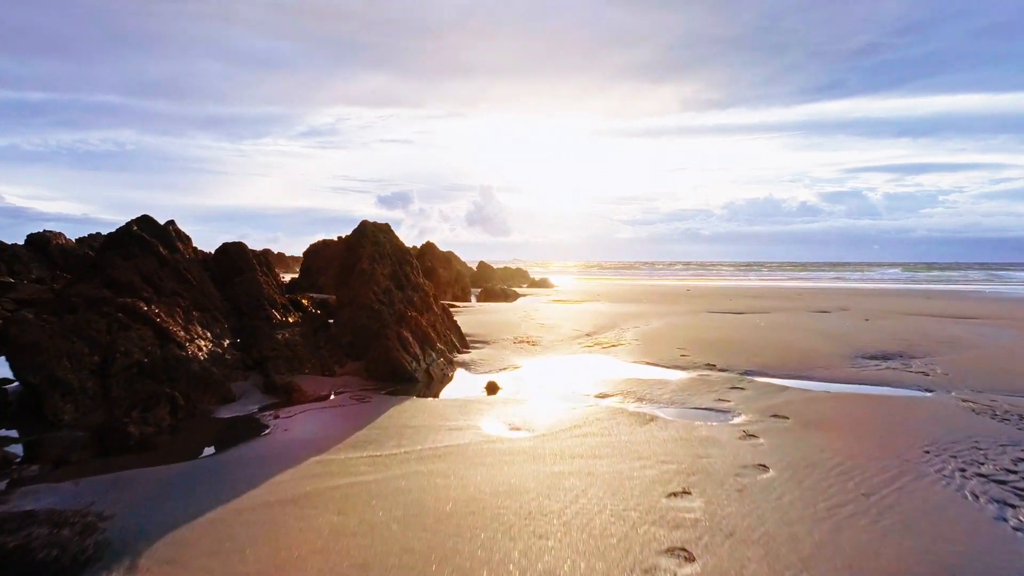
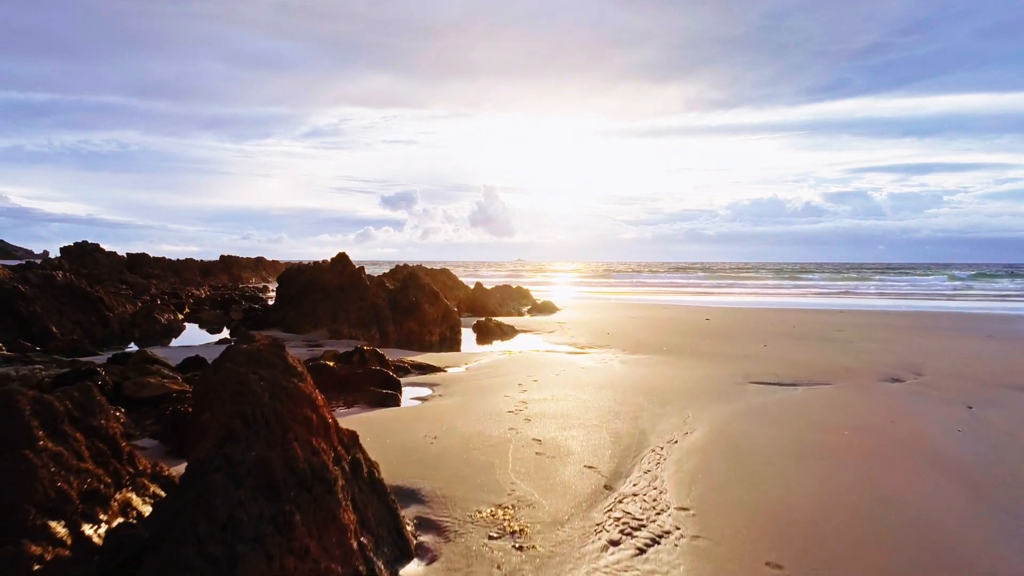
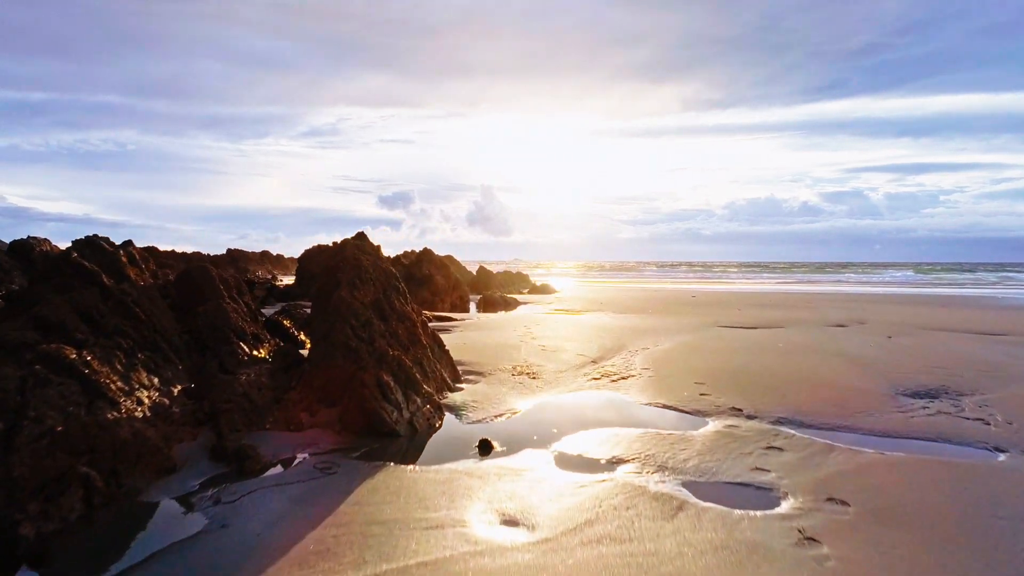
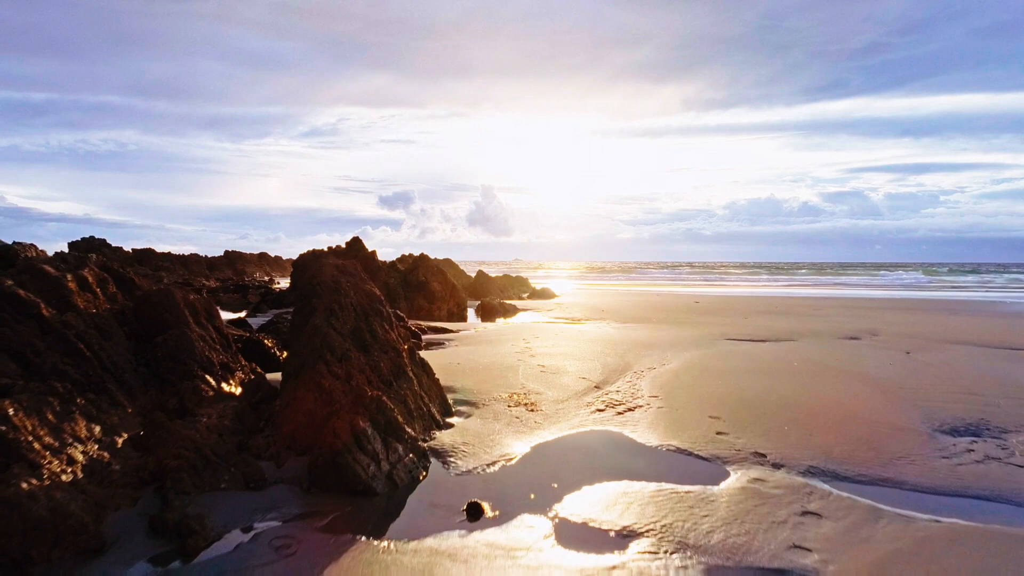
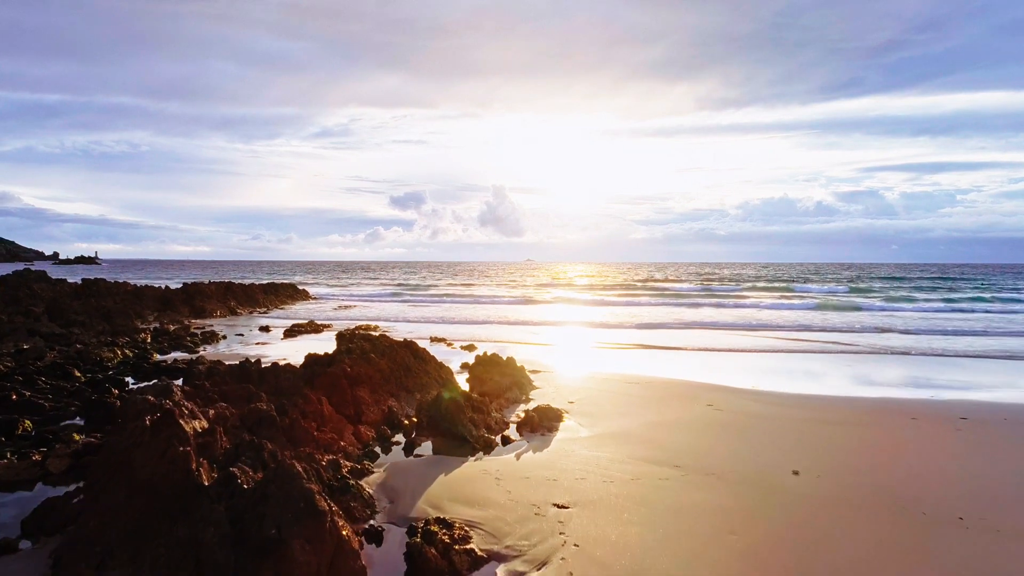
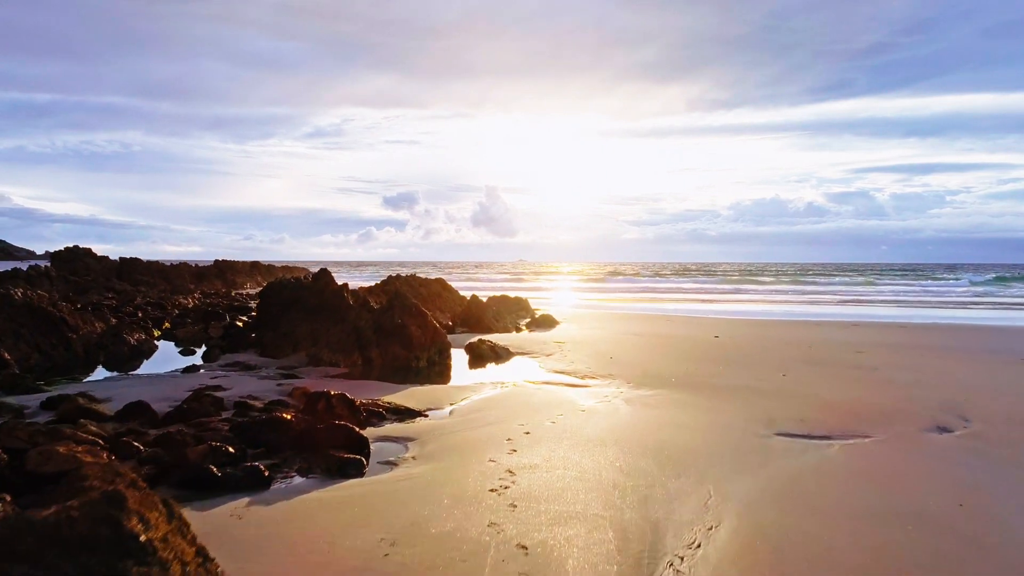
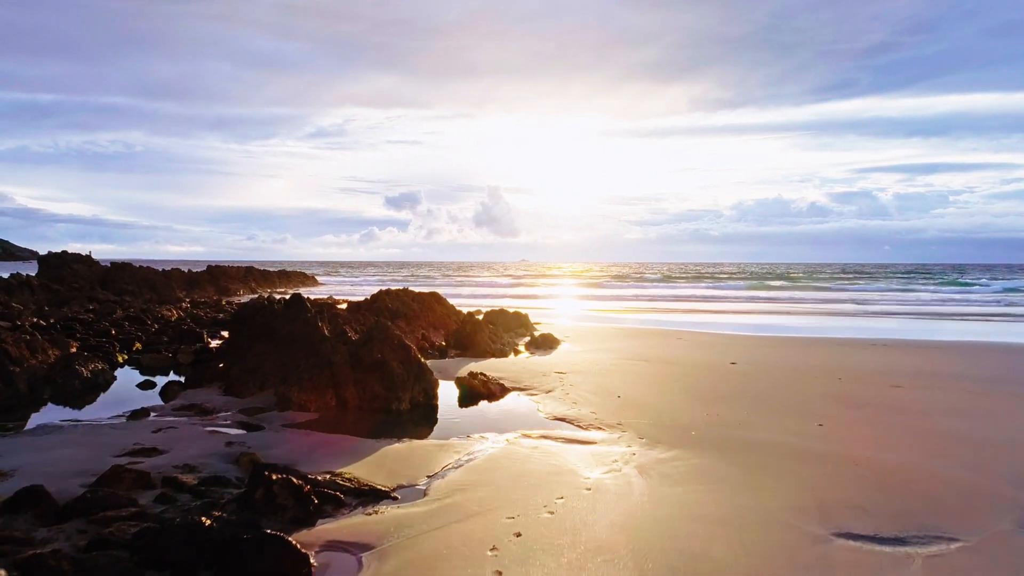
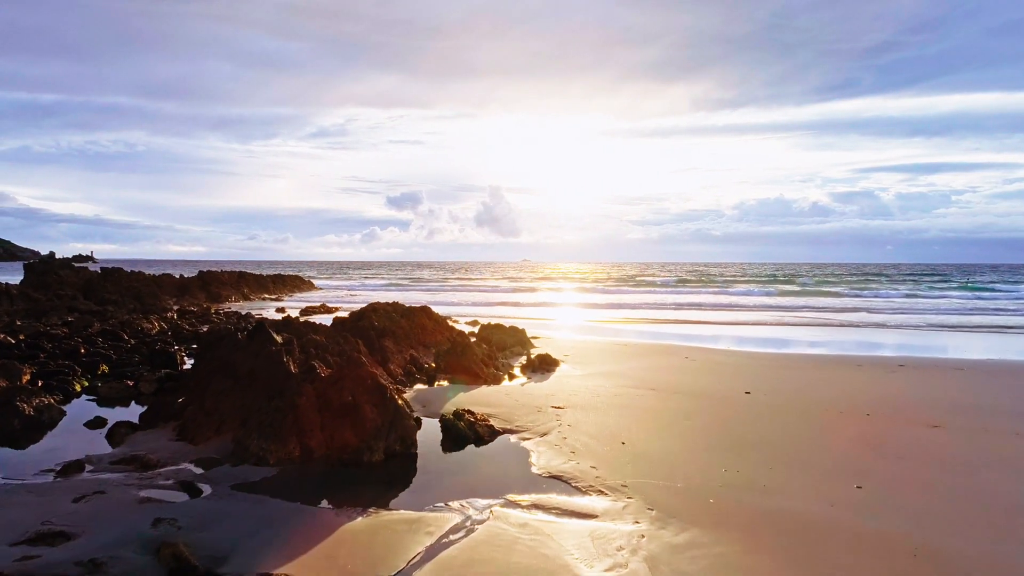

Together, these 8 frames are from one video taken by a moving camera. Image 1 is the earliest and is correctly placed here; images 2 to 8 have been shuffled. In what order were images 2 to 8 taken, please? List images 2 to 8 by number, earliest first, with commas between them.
3, 4, 2, 6, 7, 8, 5
